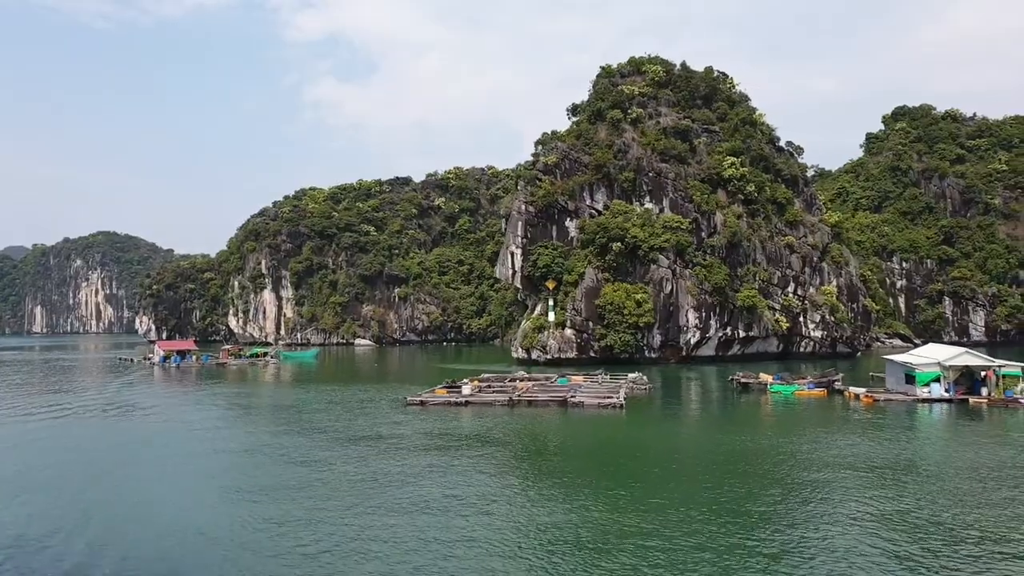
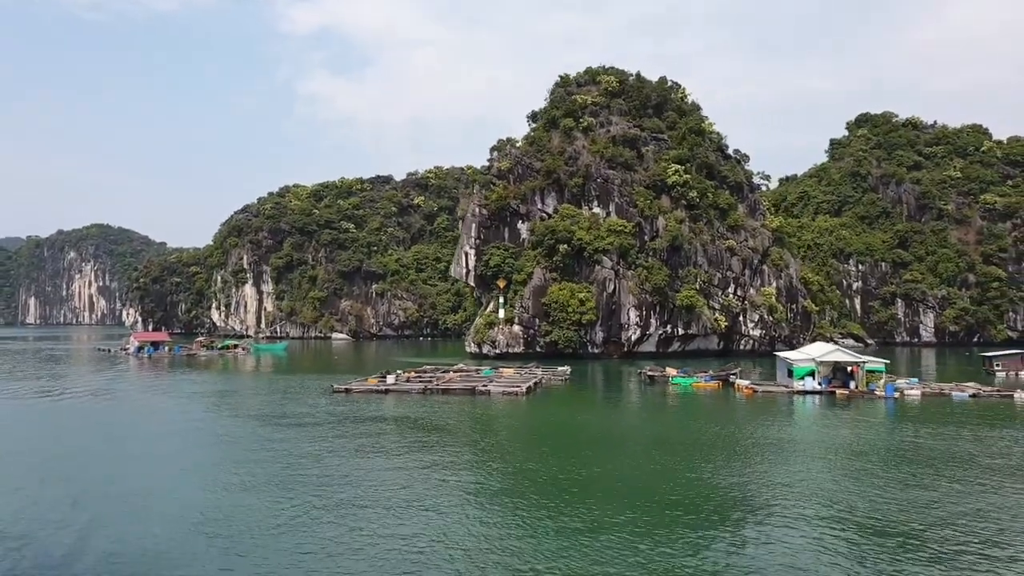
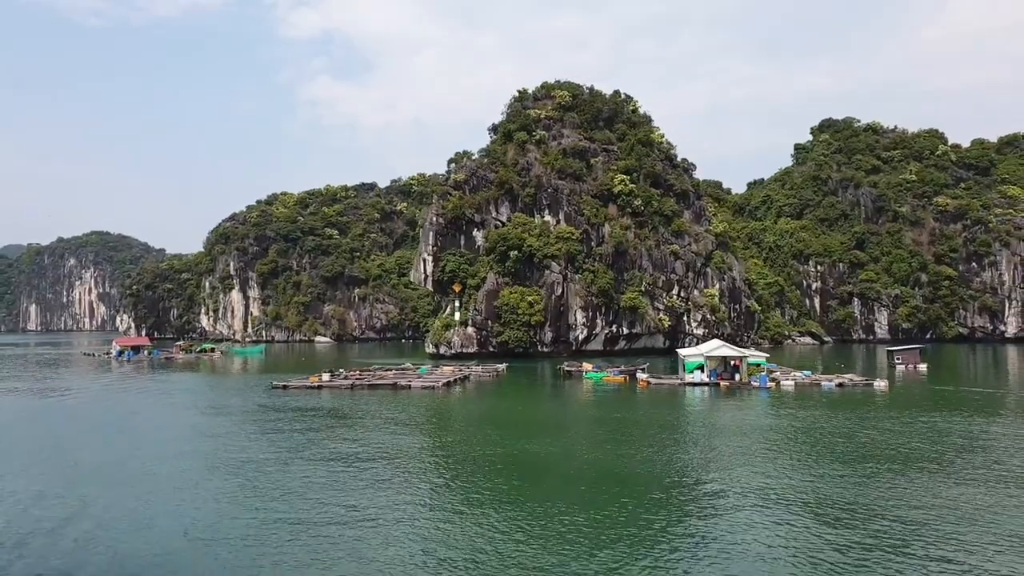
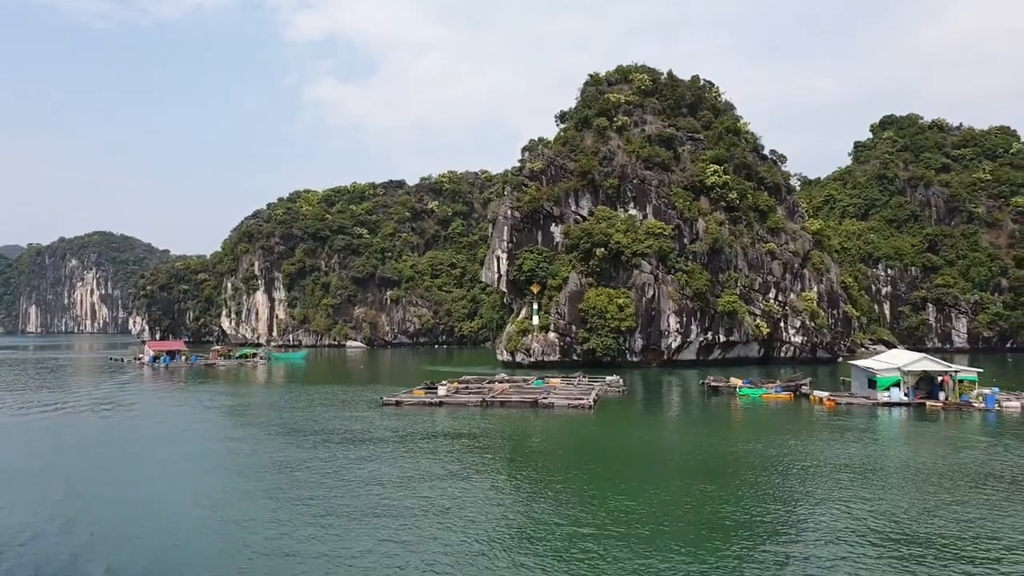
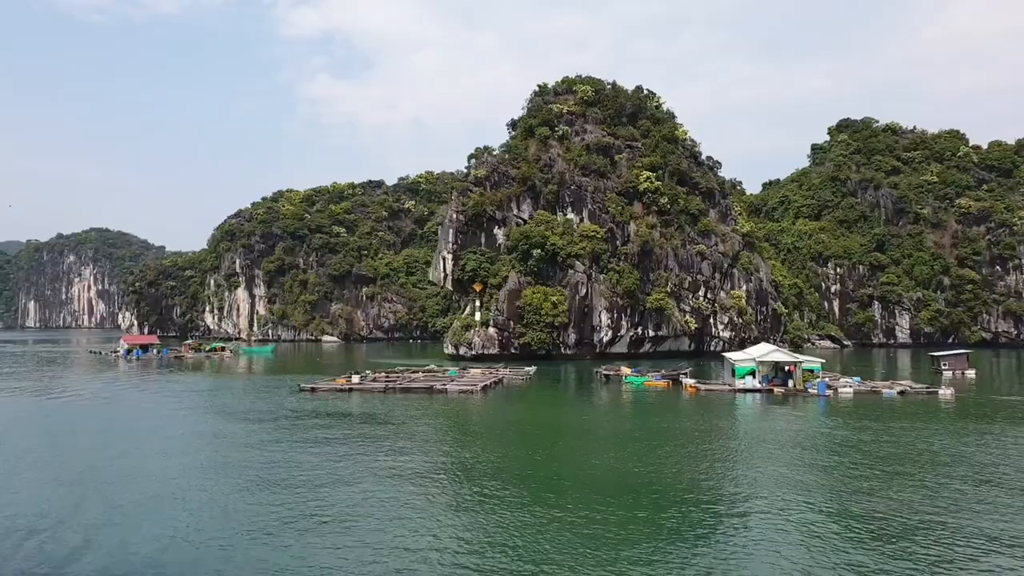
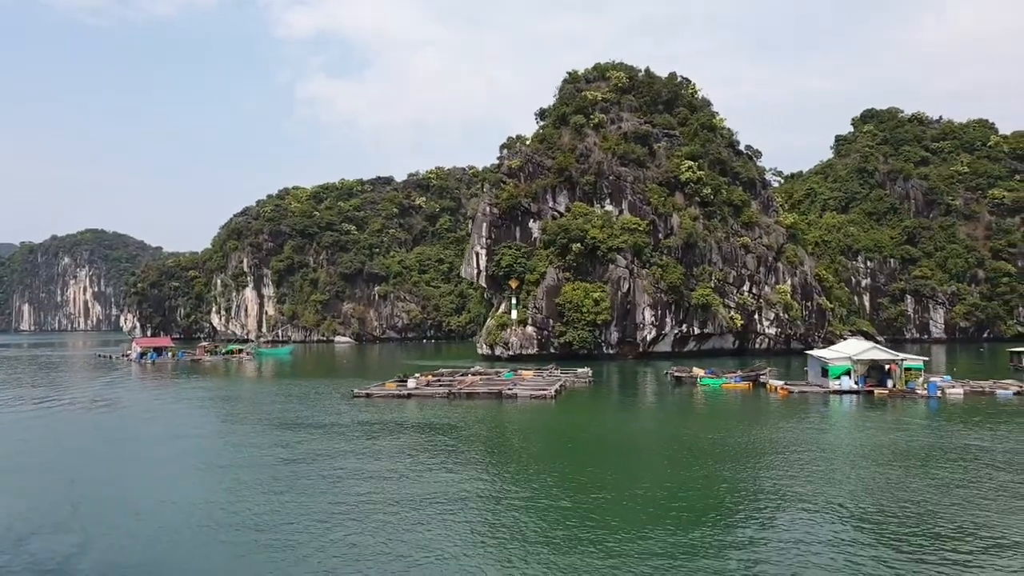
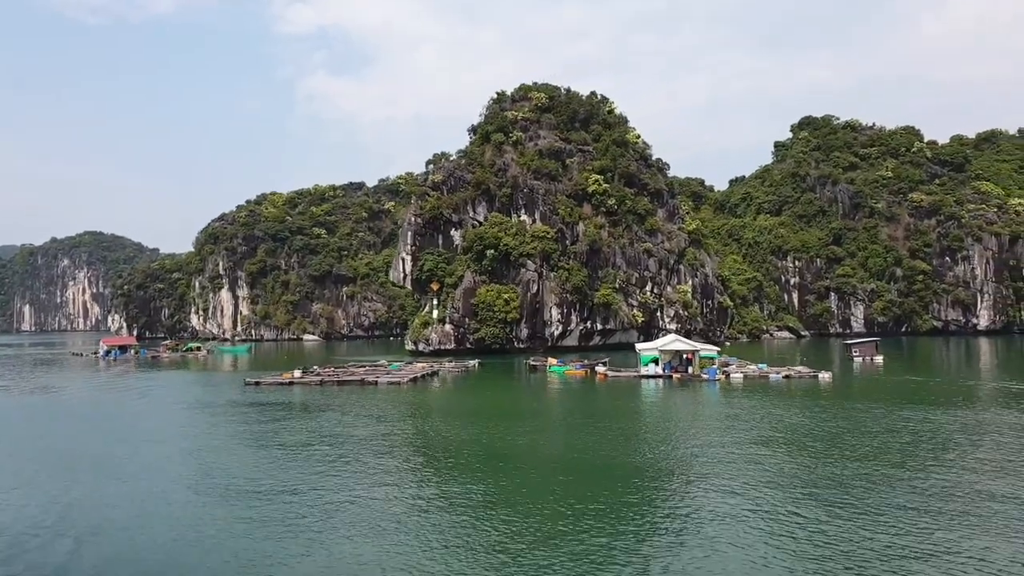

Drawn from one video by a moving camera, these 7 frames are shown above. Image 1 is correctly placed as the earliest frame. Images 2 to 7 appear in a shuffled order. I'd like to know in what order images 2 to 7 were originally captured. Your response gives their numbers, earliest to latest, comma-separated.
4, 6, 2, 5, 3, 7
